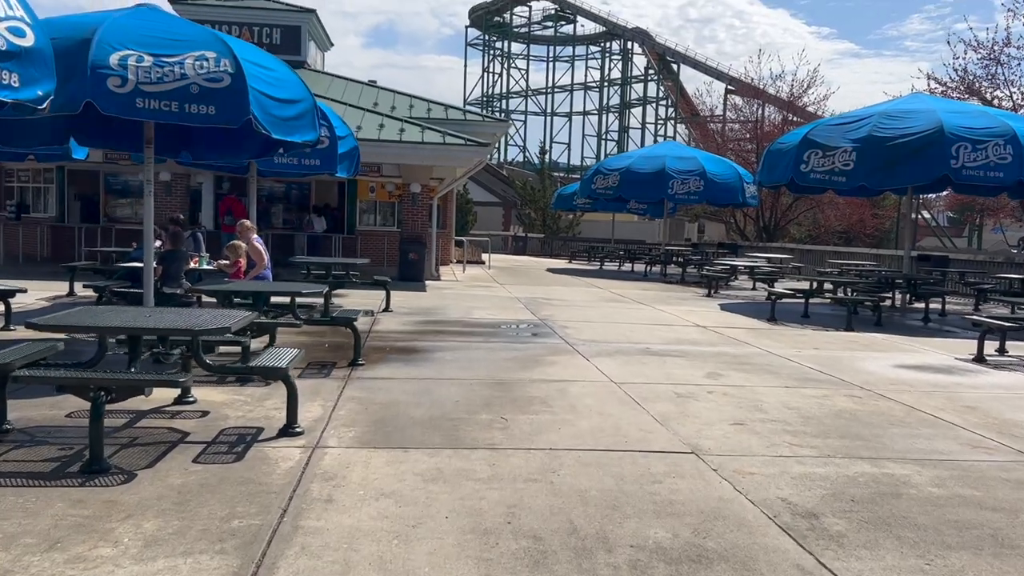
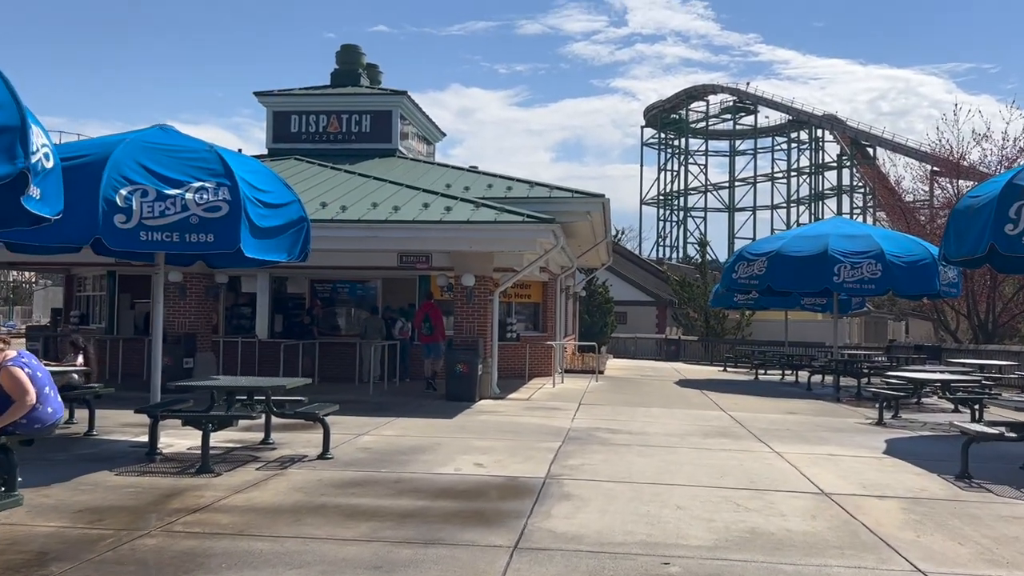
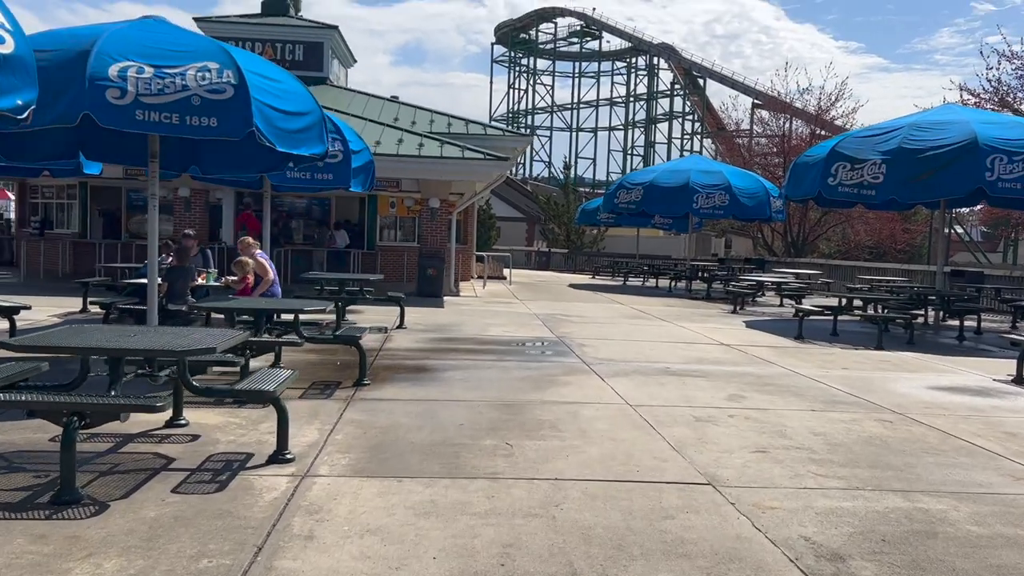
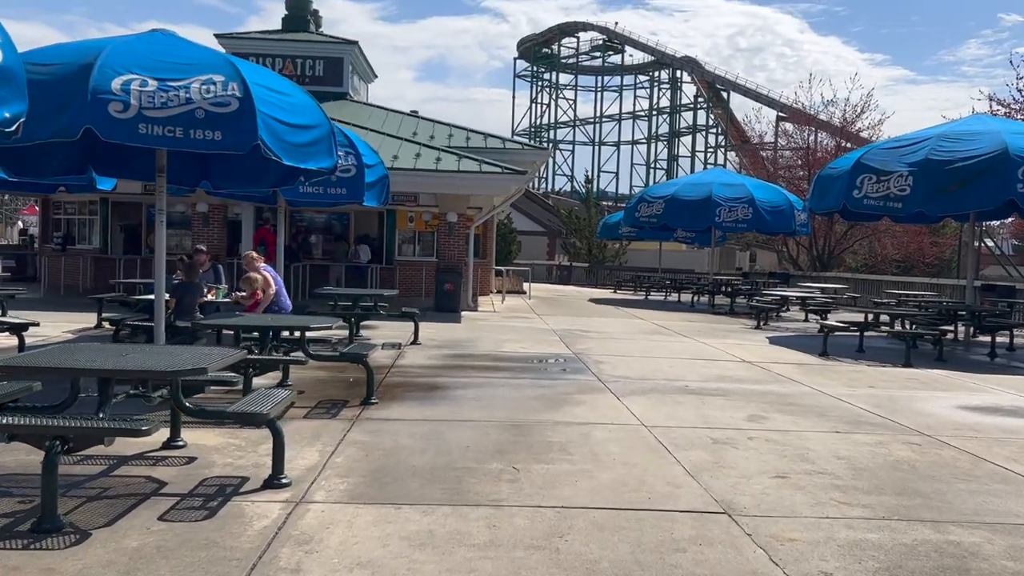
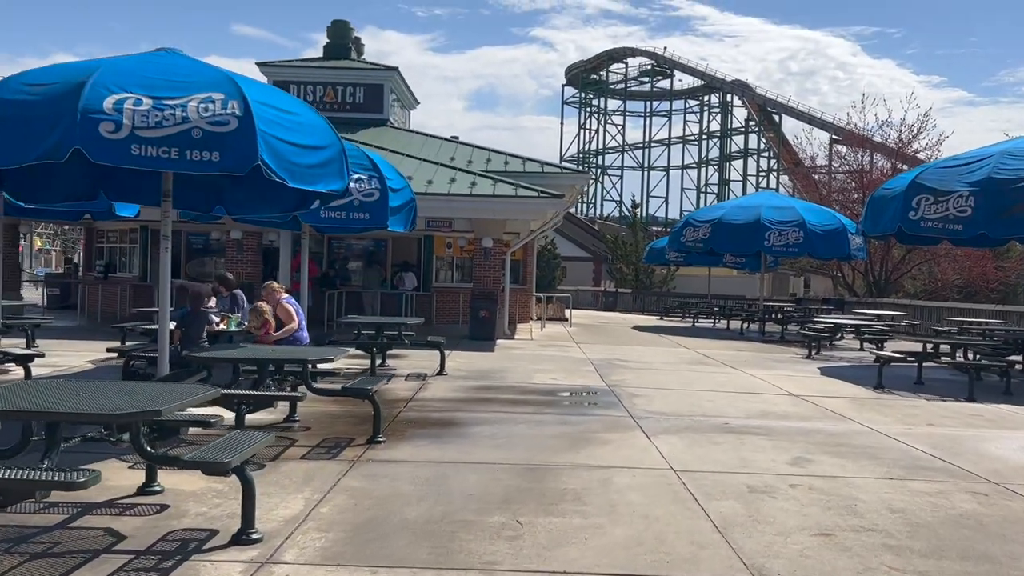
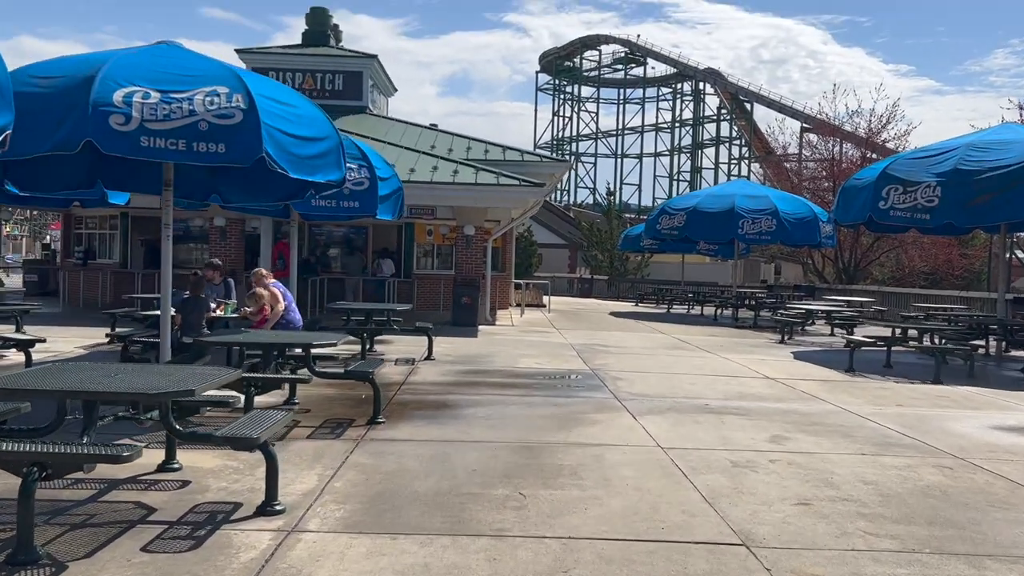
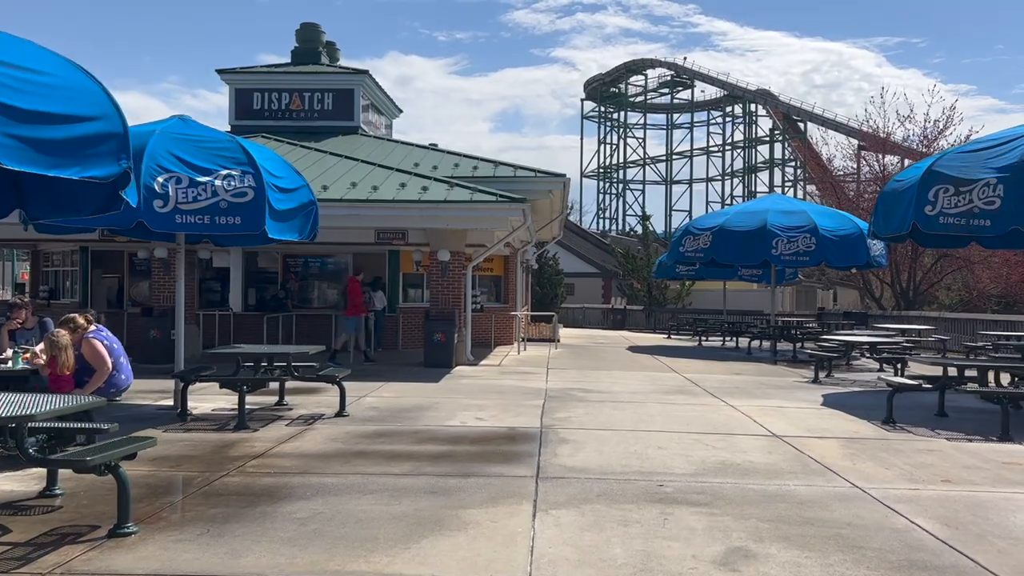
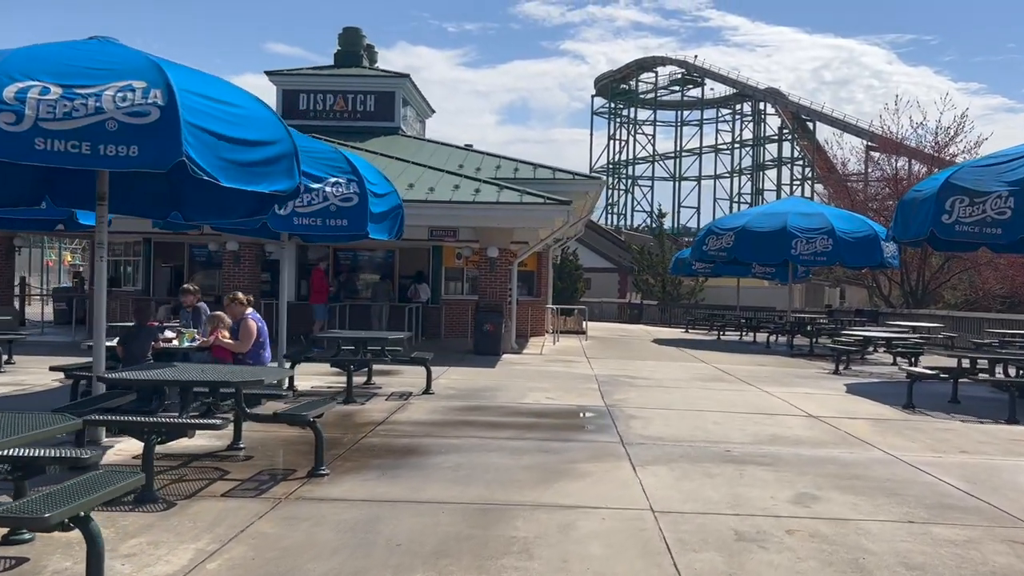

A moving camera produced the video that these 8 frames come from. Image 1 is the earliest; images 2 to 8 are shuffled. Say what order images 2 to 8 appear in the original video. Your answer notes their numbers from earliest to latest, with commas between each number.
3, 4, 6, 5, 8, 7, 2
